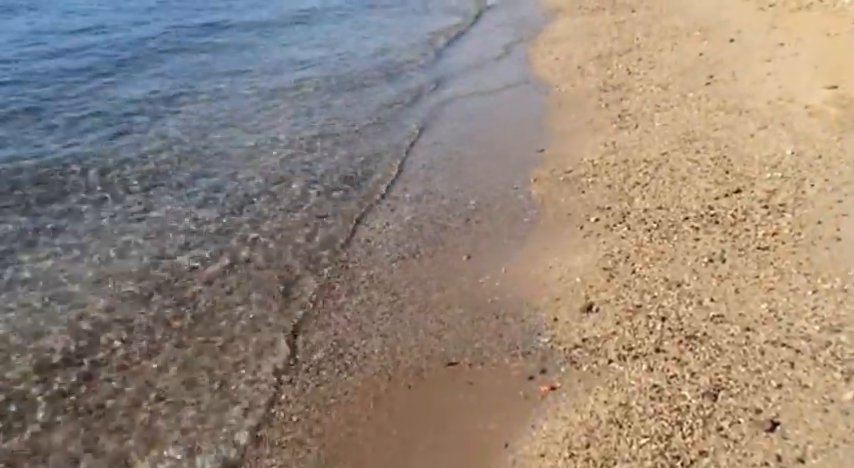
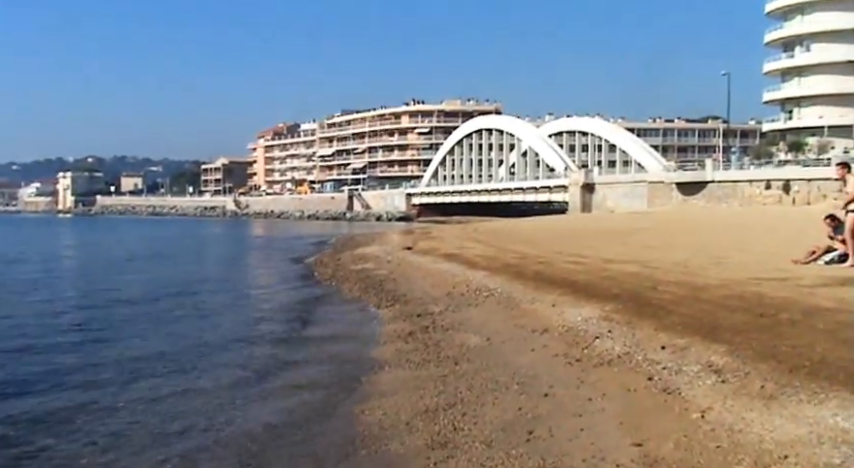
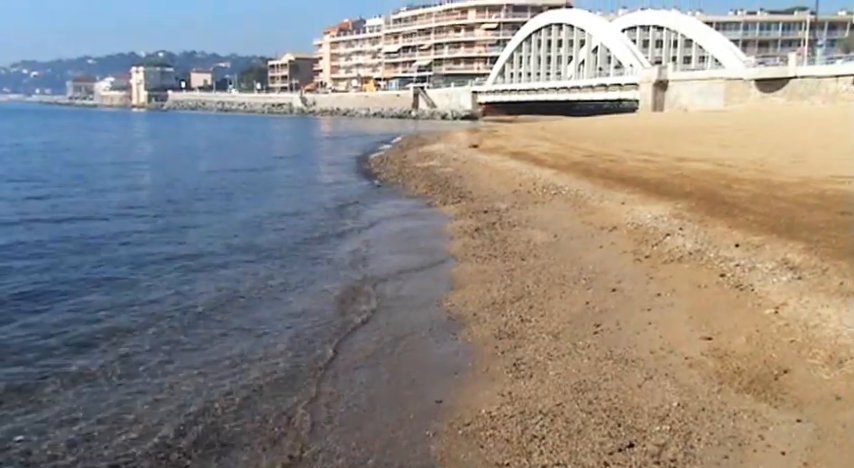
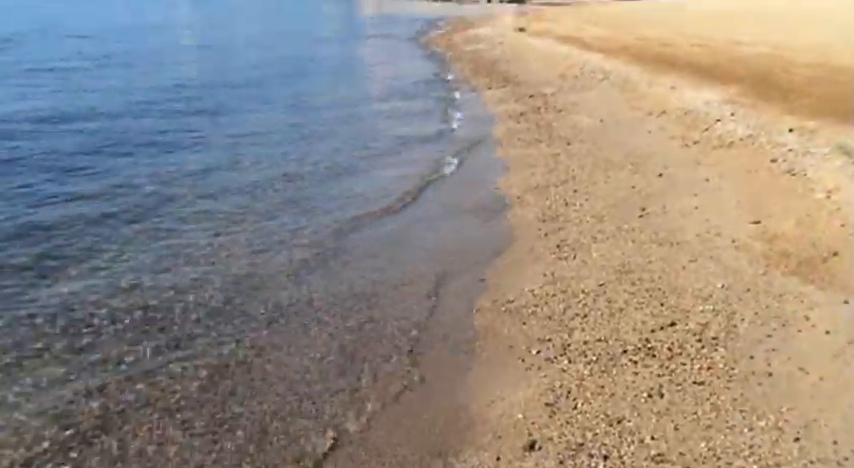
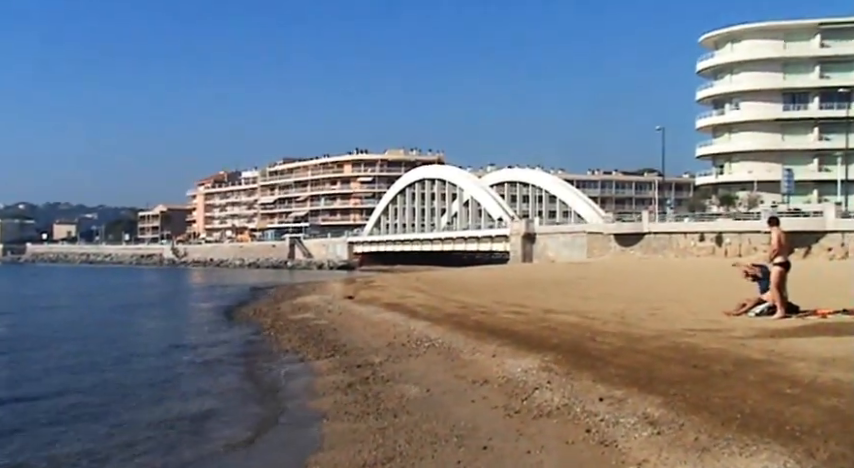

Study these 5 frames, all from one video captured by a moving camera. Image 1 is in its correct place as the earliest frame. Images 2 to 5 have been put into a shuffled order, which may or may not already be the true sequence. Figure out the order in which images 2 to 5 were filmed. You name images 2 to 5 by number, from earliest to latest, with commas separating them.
4, 3, 2, 5
